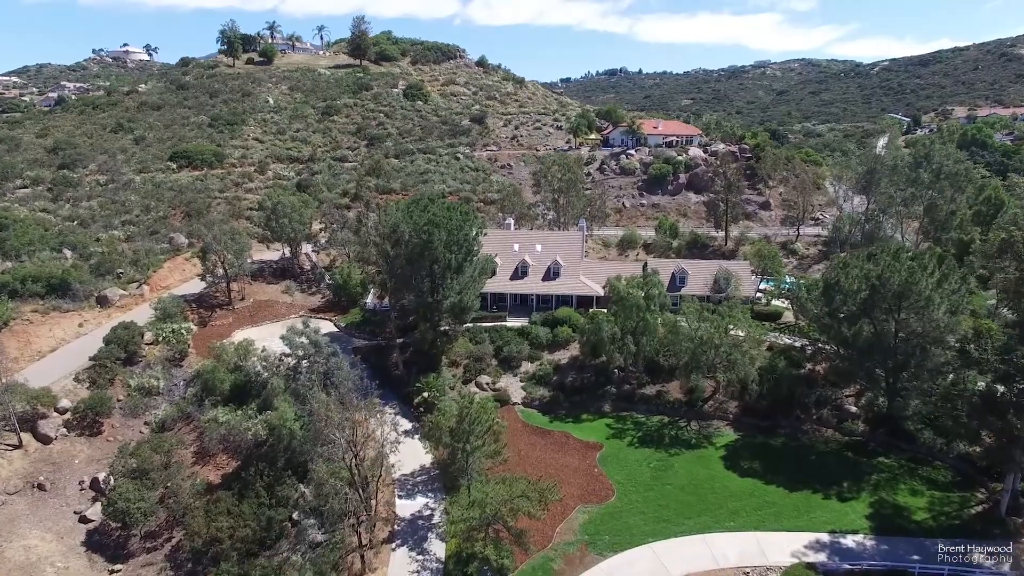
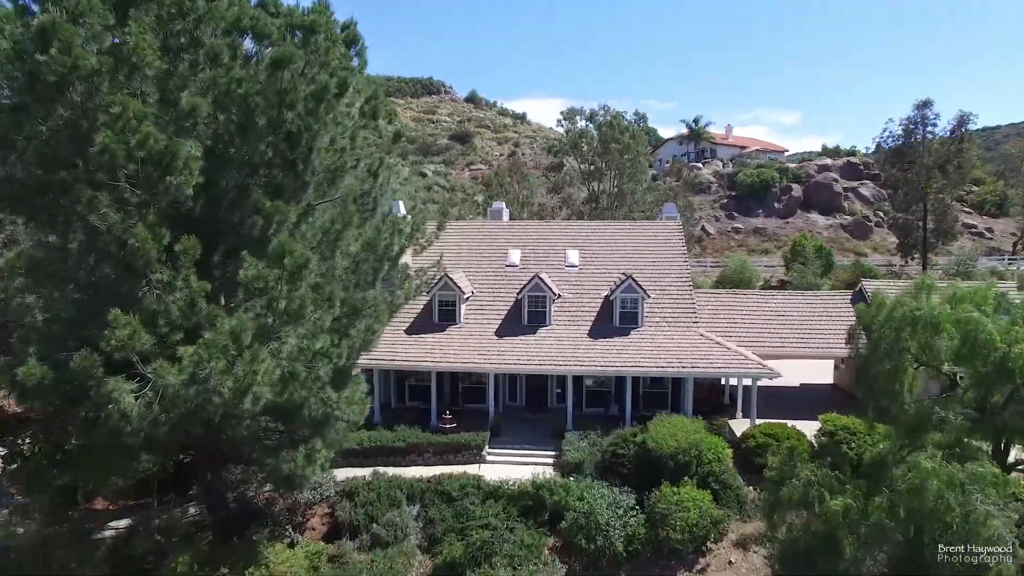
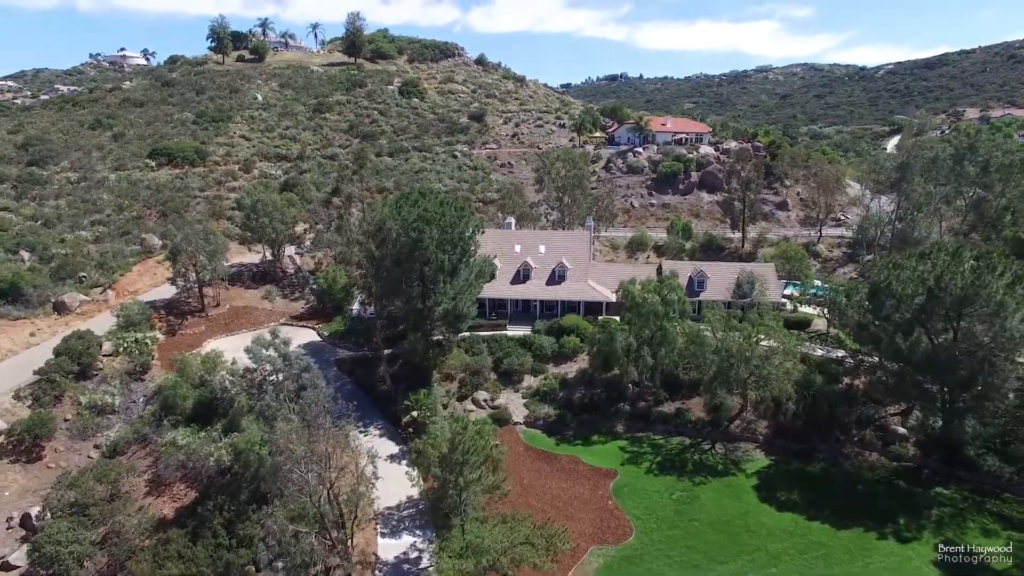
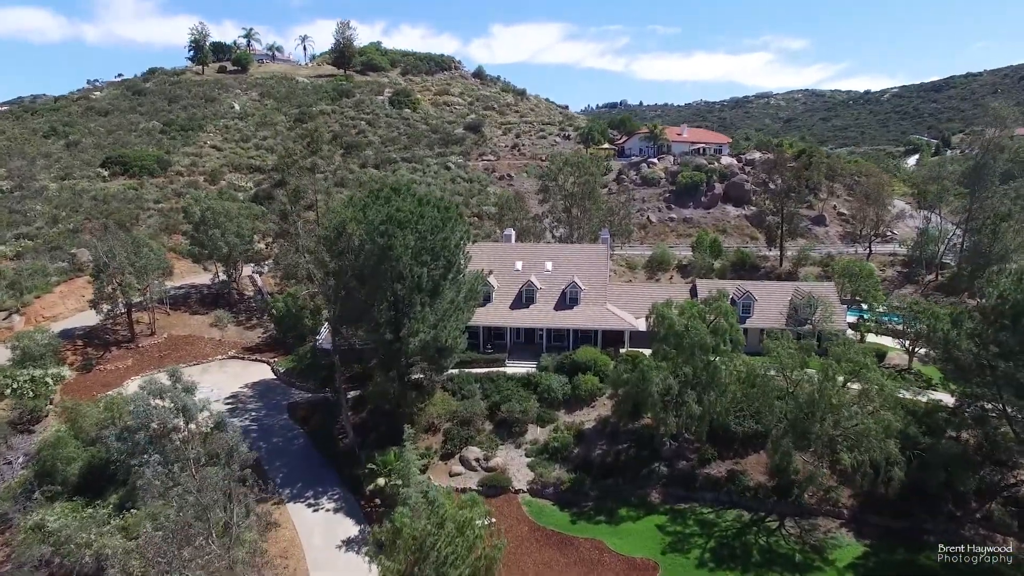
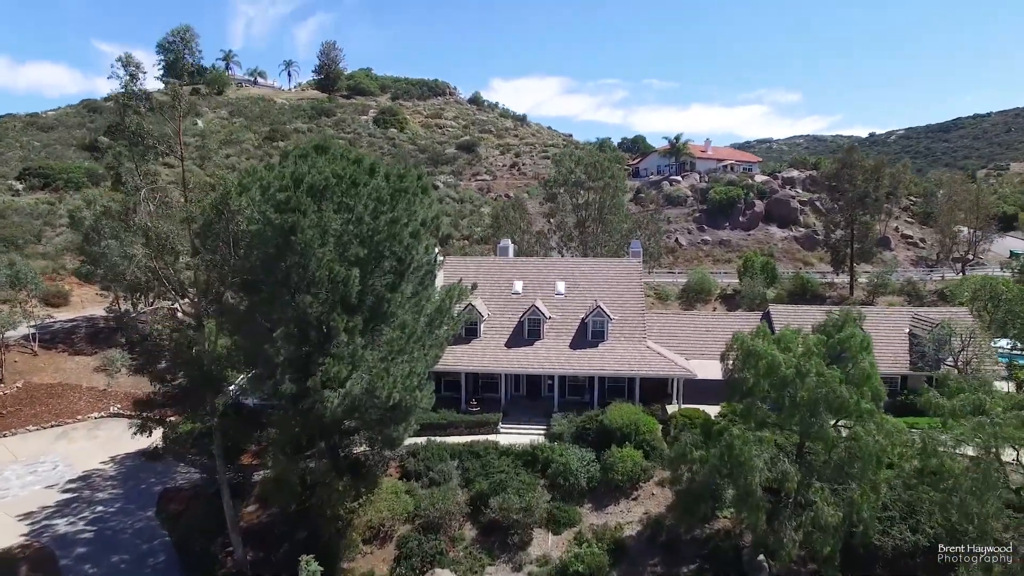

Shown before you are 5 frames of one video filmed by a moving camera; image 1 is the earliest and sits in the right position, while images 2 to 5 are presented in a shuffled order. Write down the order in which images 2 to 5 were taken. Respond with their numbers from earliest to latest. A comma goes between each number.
3, 4, 5, 2
